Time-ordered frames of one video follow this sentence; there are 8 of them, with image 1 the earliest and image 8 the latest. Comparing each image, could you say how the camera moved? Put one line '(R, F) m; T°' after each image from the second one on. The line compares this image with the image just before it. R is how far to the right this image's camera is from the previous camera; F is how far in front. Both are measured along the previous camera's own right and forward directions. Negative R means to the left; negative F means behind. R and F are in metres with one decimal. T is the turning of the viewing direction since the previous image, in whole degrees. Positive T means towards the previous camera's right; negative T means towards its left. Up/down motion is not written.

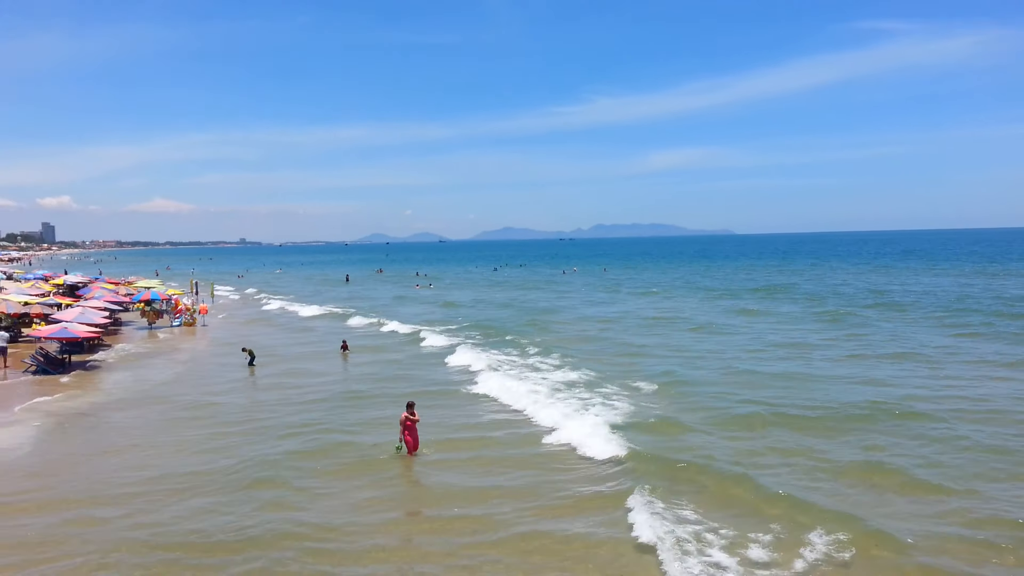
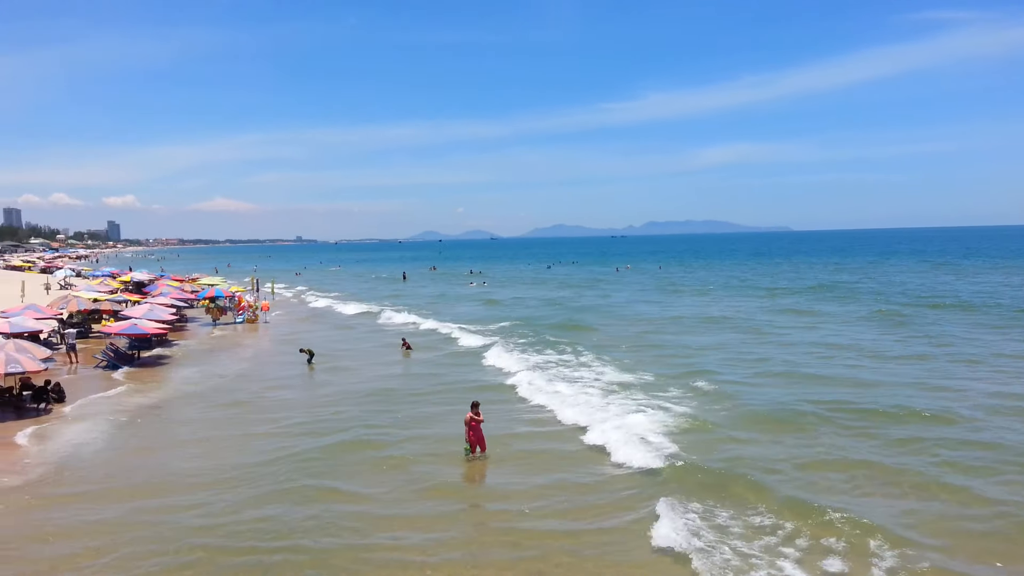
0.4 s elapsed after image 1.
(-0.6, +0.7) m; -4°
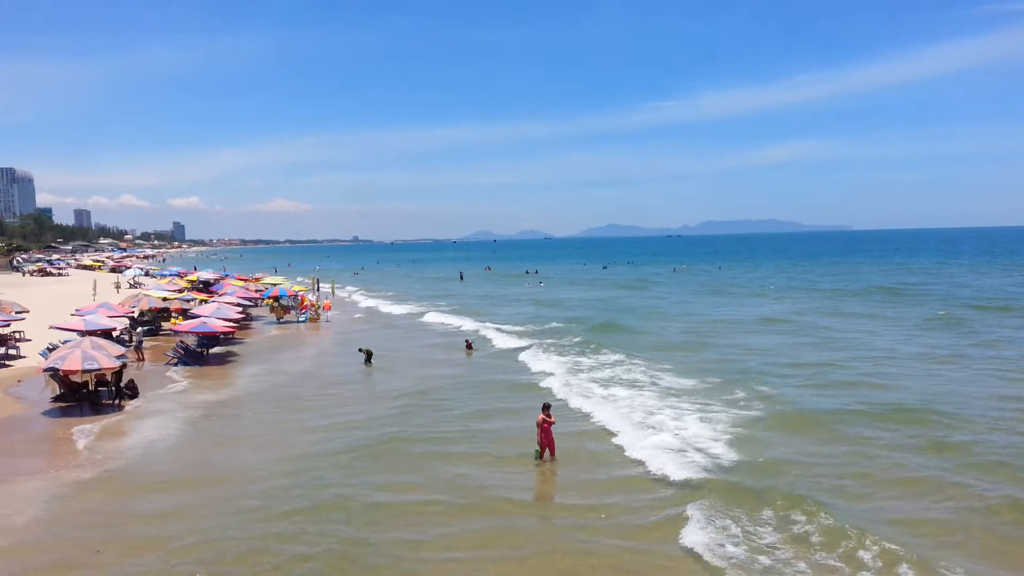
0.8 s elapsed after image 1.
(-0.6, +0.6) m; -4°
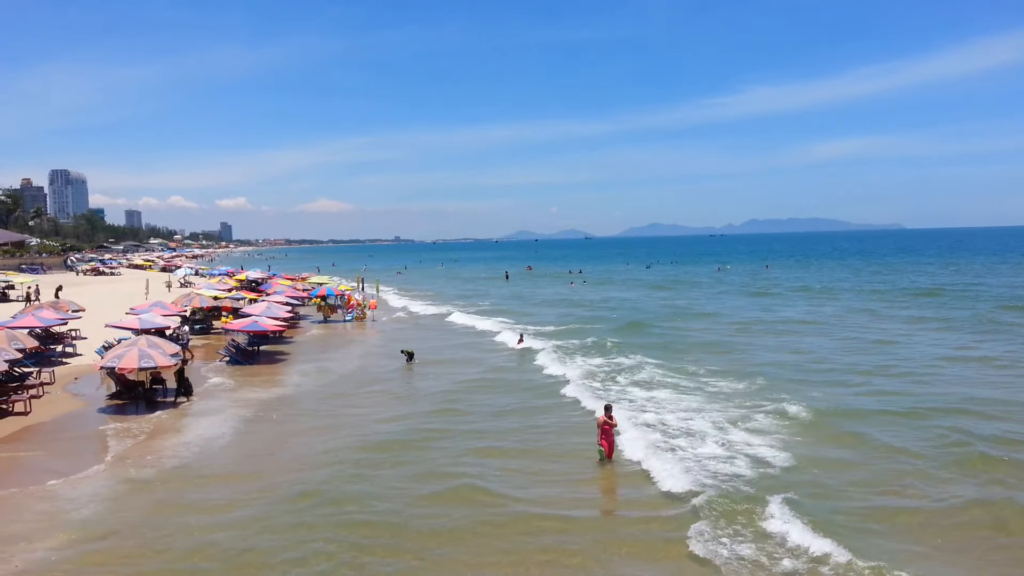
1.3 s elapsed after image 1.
(-0.5, +0.4) m; -3°
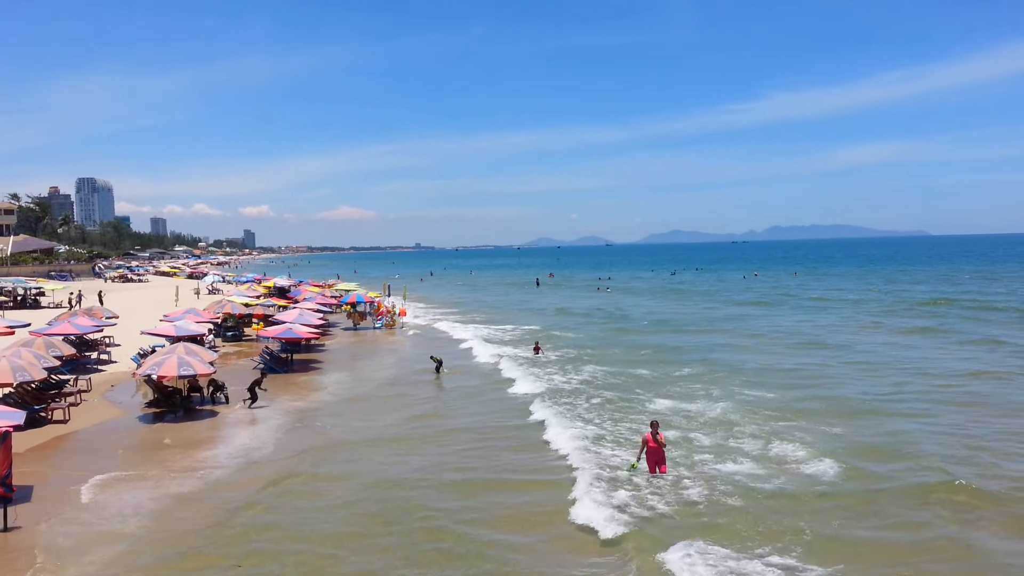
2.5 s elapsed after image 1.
(-0.6, +0.3) m; -1°
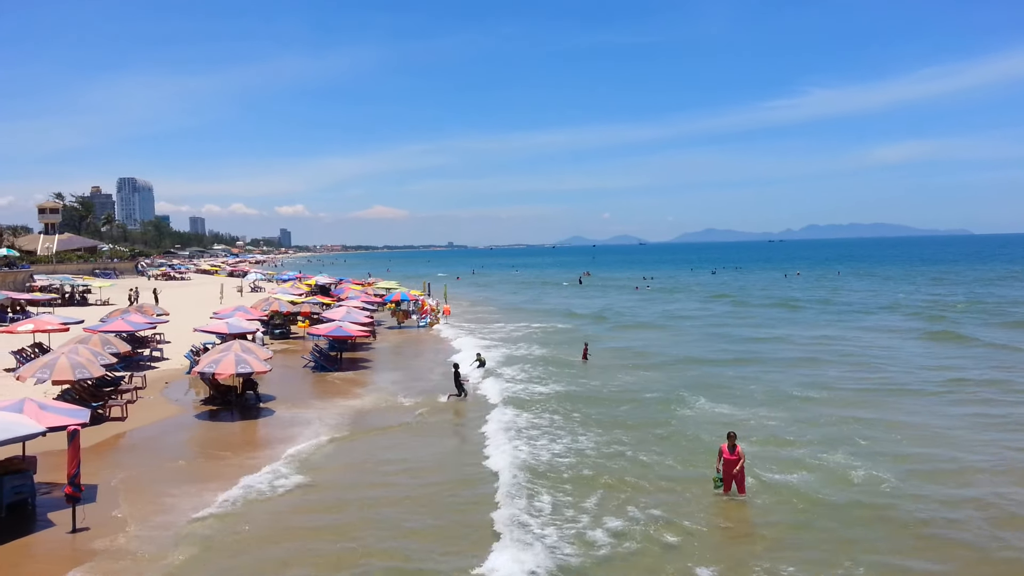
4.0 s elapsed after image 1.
(-0.8, +0.4) m; -2°
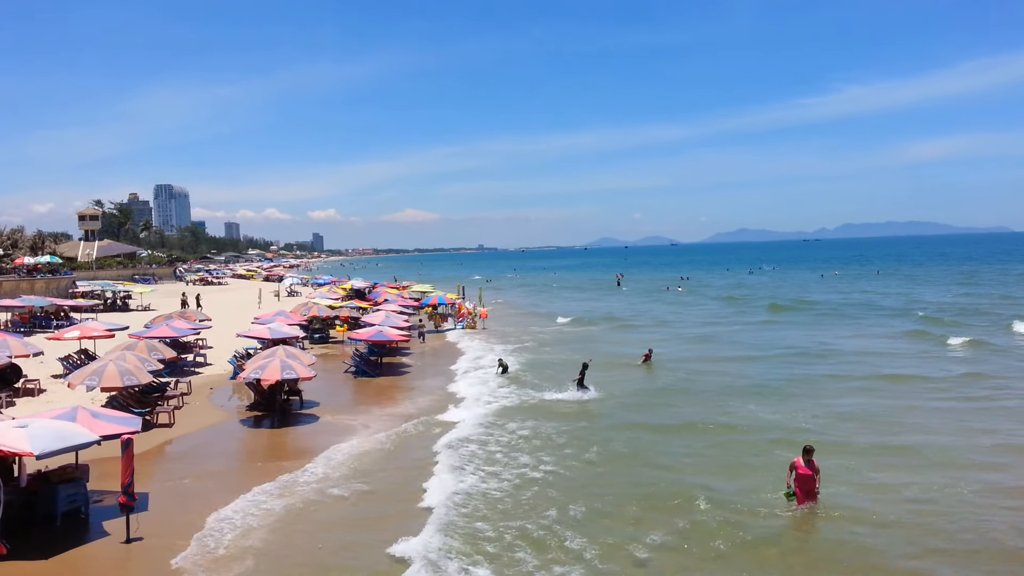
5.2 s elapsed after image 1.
(-0.4, +0.3) m; -2°
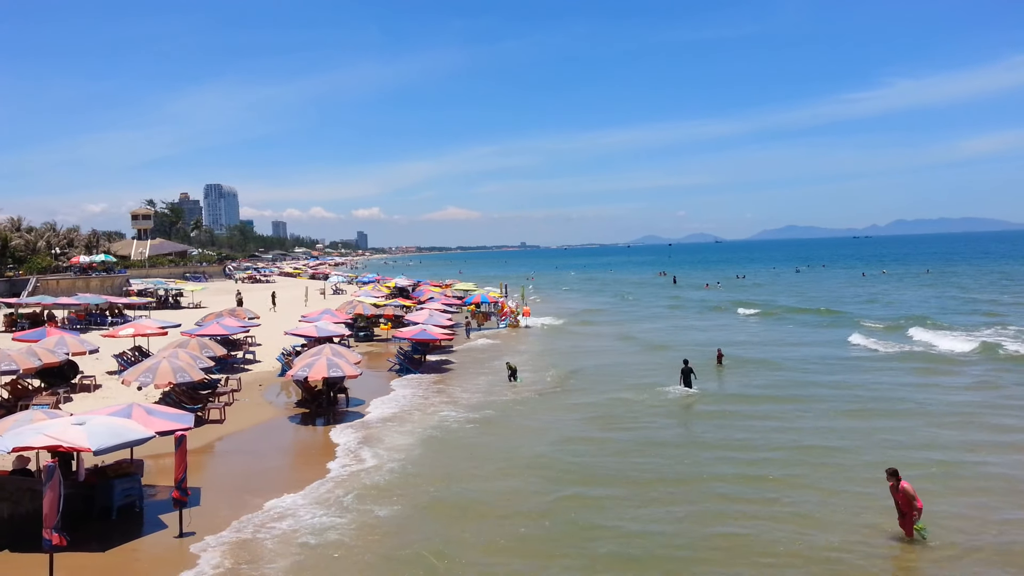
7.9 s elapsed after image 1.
(-0.1, +0.2) m; -4°
